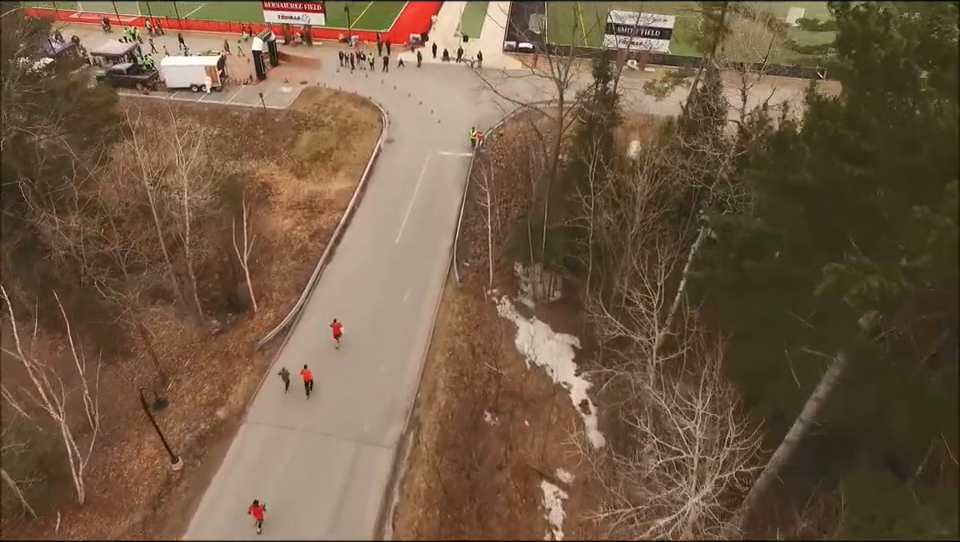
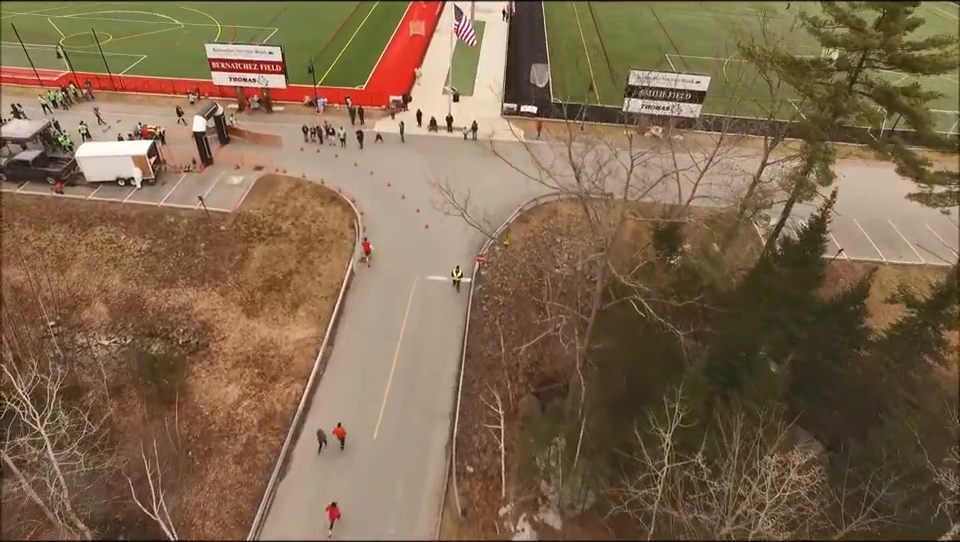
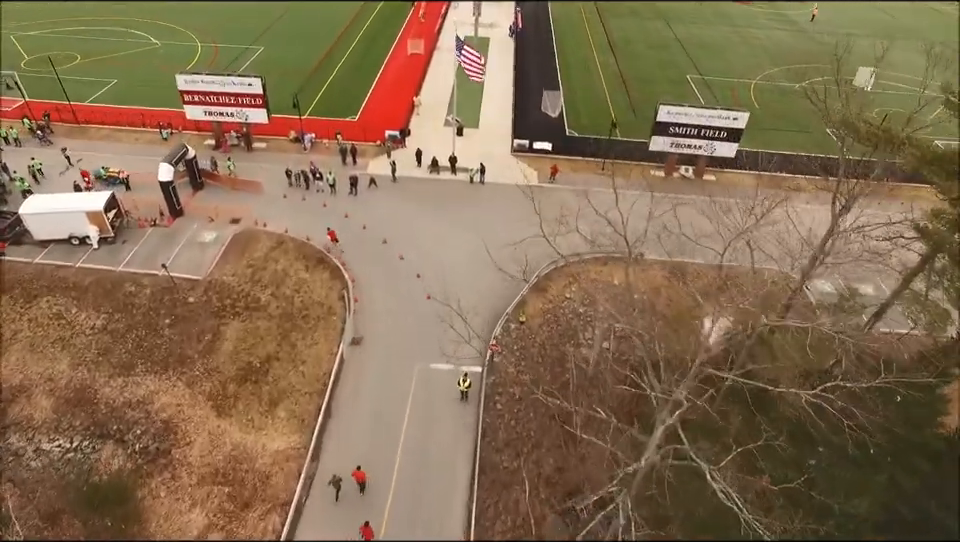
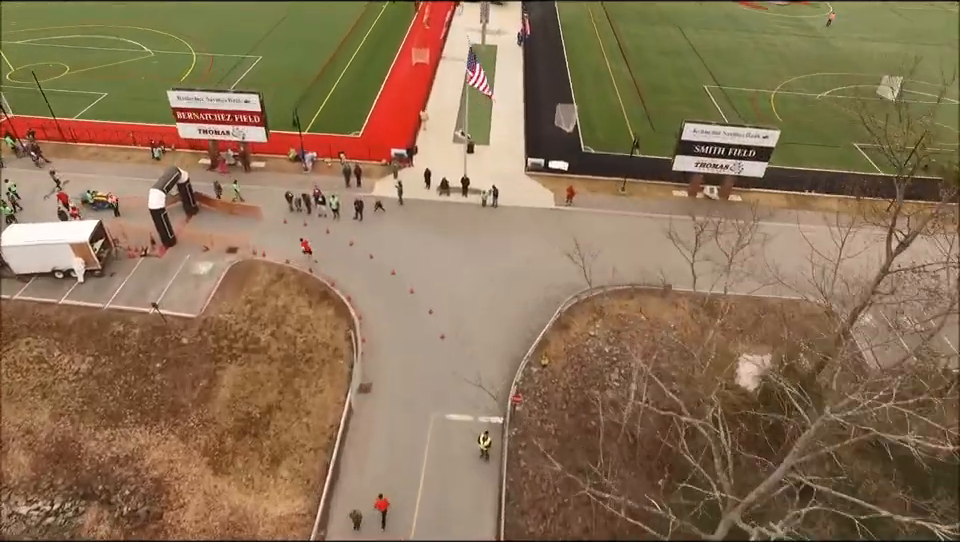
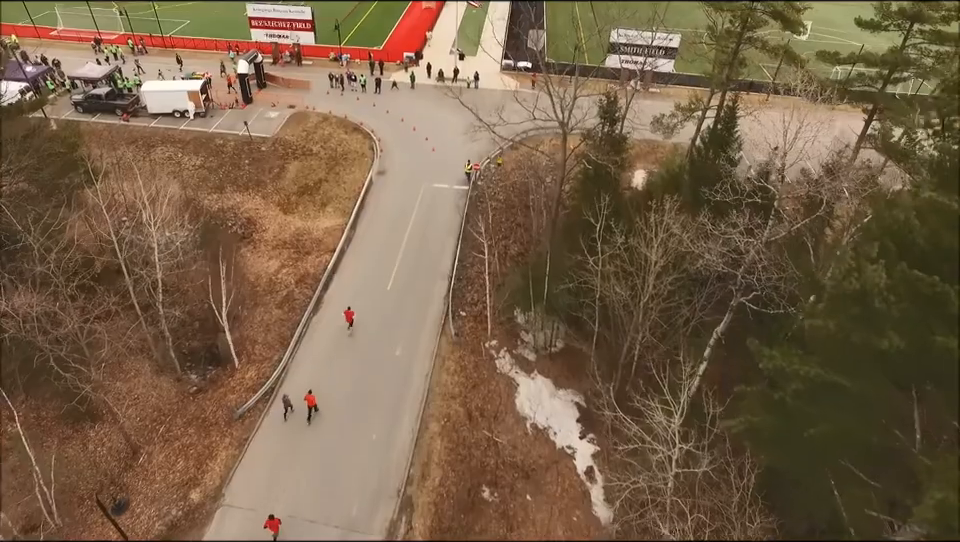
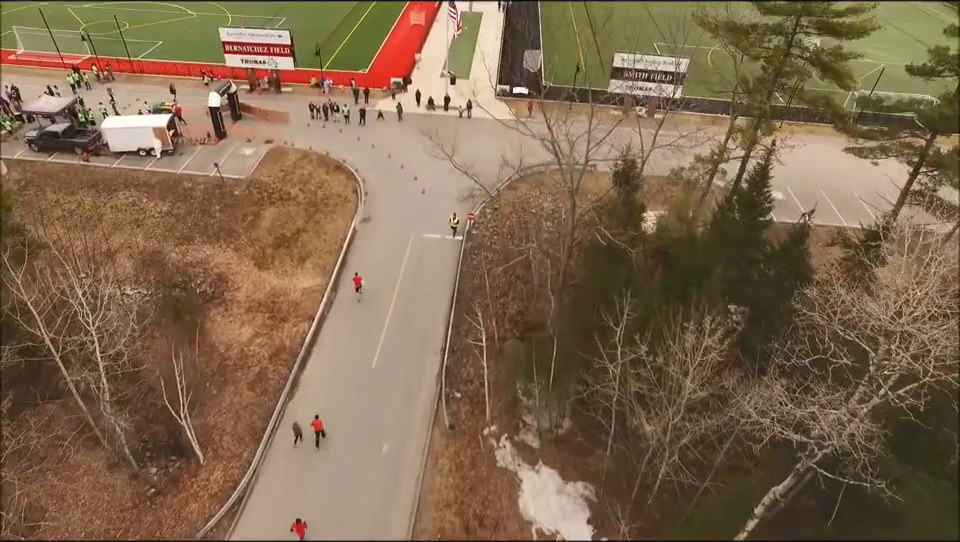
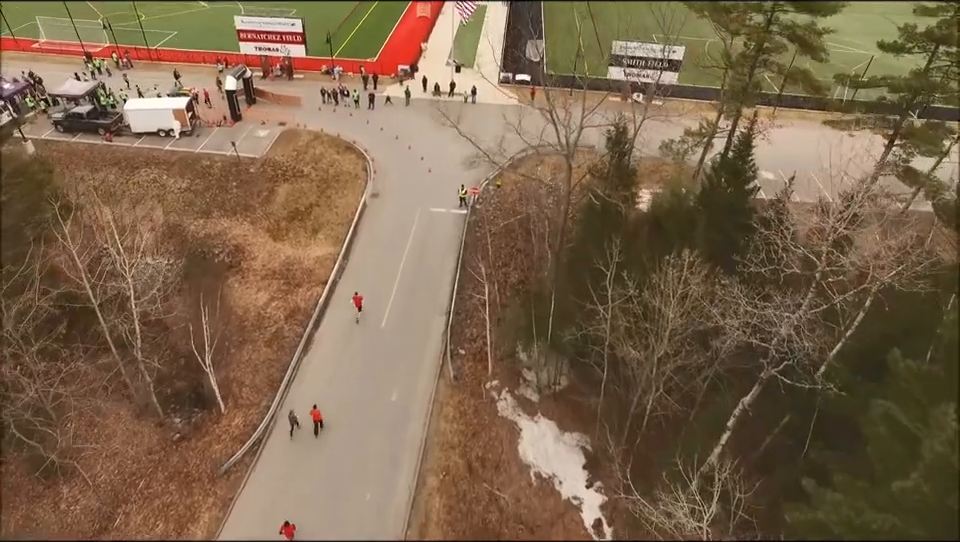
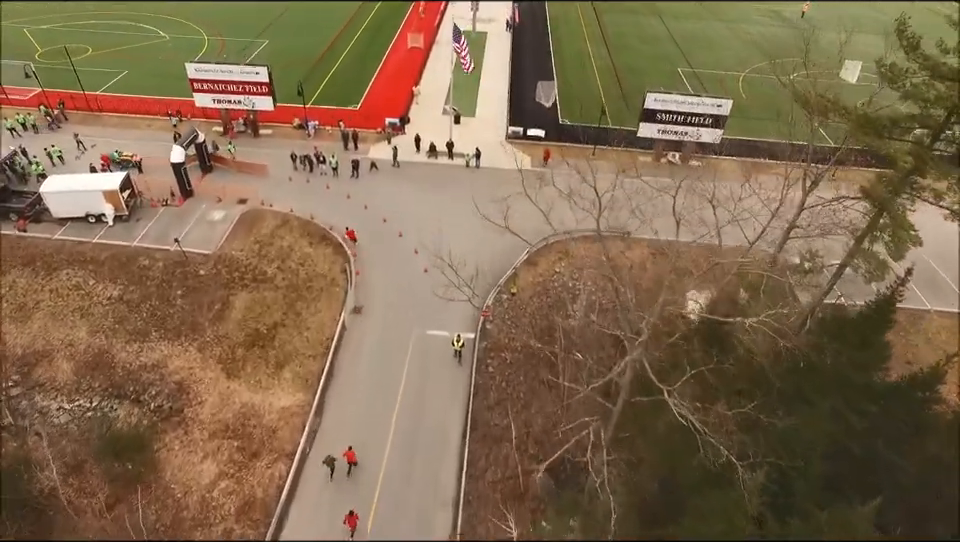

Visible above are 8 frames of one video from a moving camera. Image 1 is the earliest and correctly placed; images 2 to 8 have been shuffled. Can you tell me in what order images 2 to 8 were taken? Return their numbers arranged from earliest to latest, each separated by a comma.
5, 7, 6, 2, 8, 3, 4
